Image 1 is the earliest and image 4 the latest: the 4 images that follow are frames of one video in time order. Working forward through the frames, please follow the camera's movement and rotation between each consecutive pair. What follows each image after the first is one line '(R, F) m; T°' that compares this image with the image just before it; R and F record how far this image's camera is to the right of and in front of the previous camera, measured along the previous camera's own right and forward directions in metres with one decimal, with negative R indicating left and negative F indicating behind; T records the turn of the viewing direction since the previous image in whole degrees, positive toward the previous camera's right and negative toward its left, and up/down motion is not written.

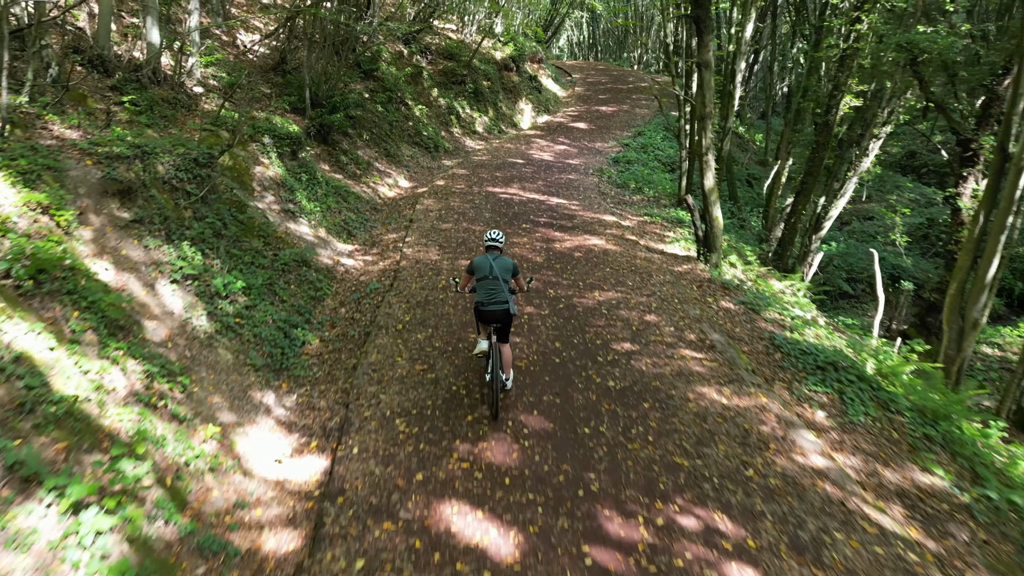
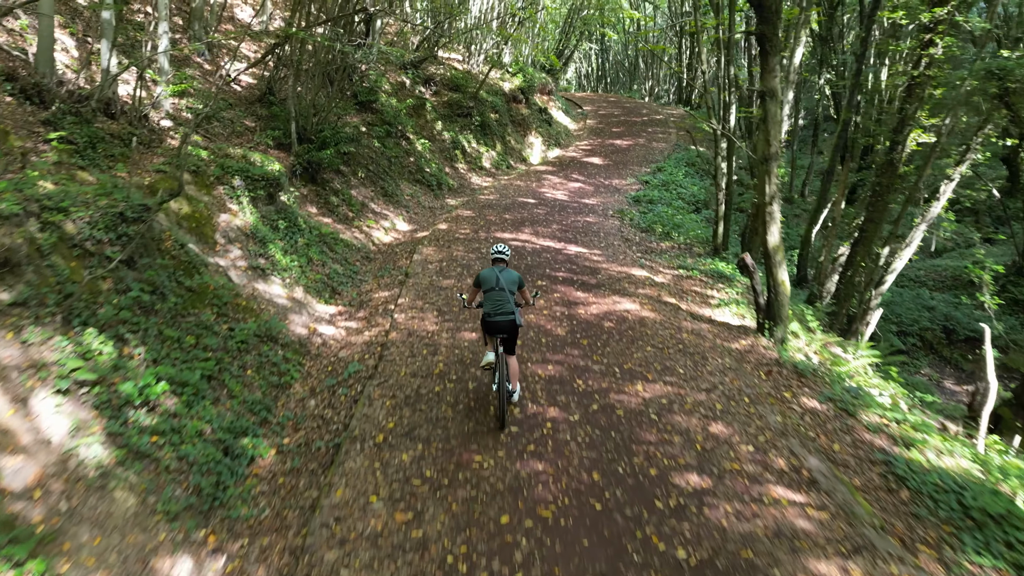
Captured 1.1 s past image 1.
(-0.1, +1.8) m; 0°
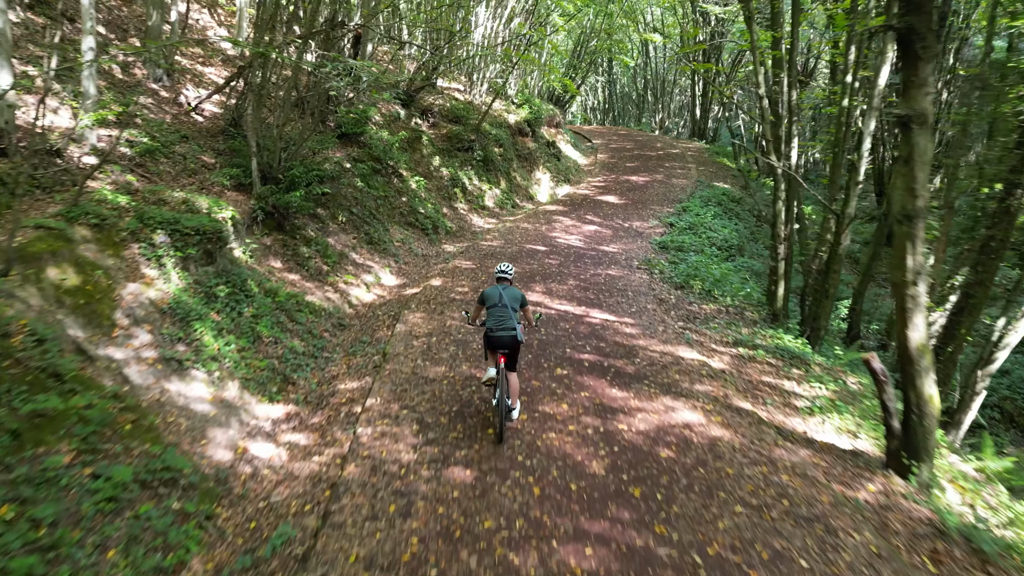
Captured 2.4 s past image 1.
(-0.1, +2.4) m; 0°
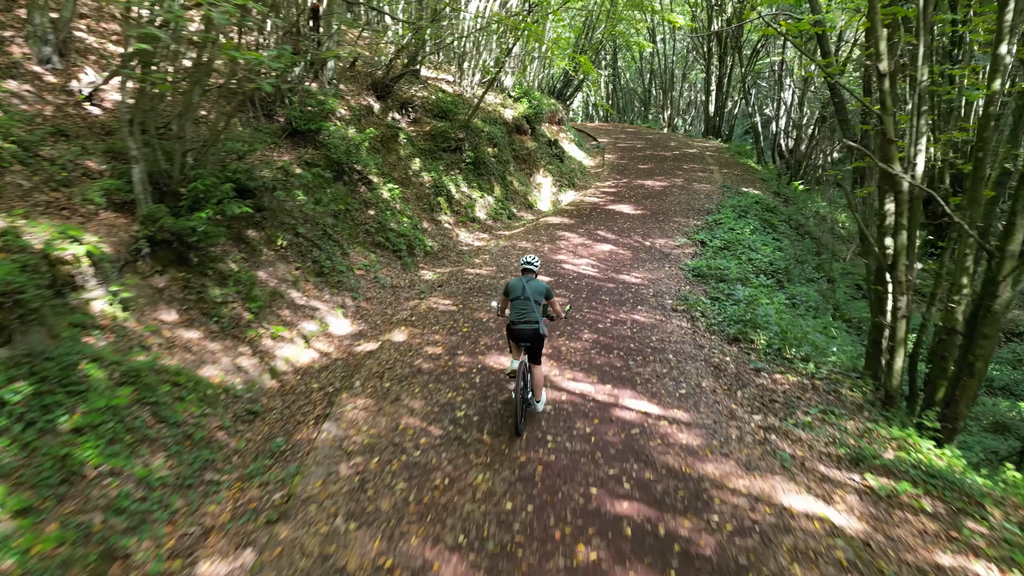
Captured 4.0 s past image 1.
(+0.1, +3.2) m; 0°
